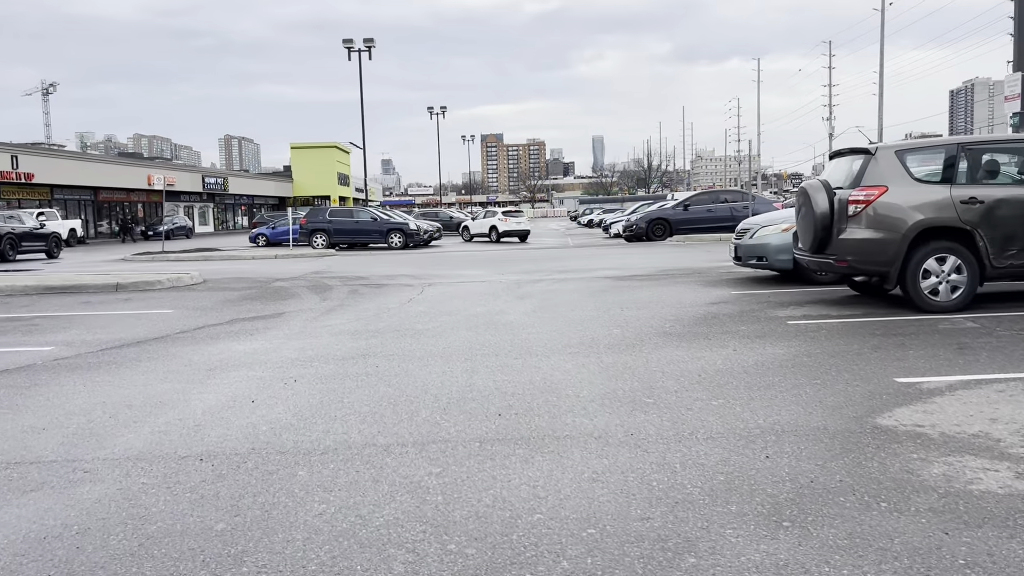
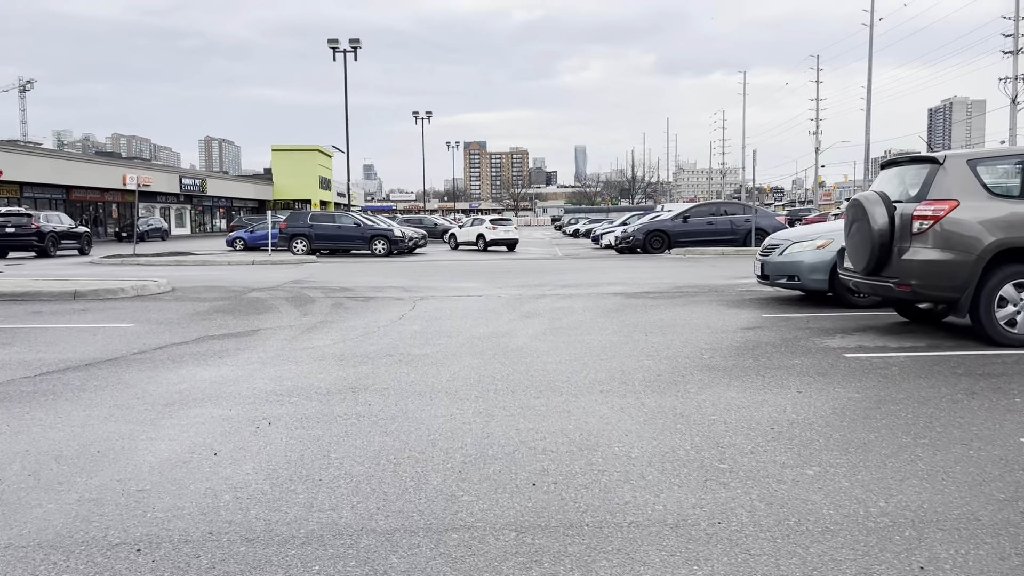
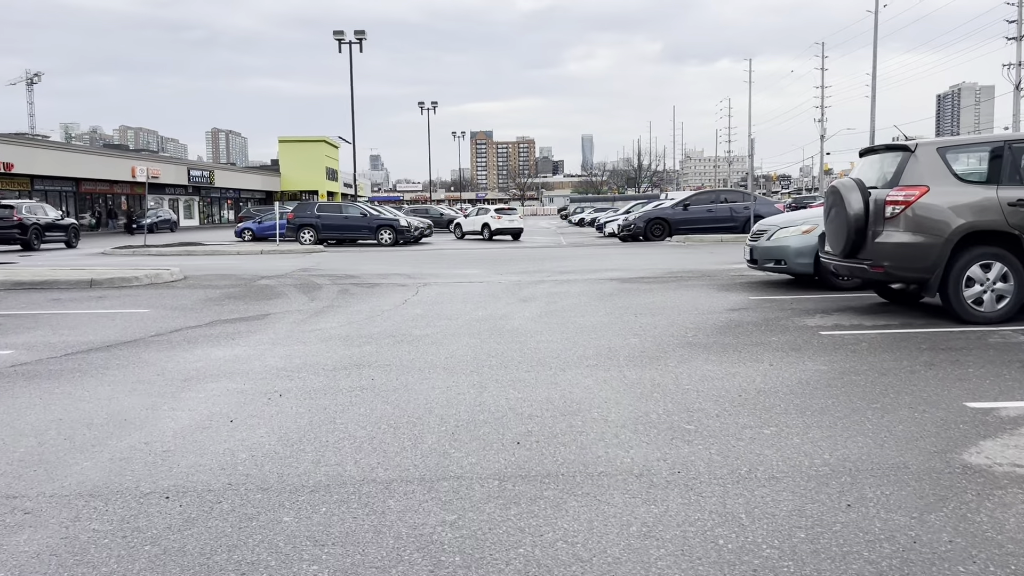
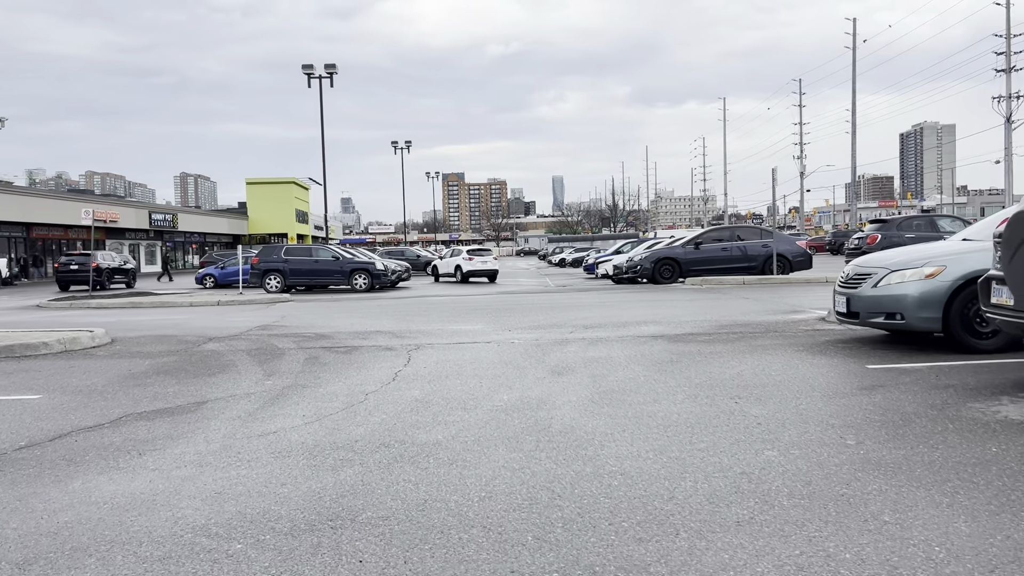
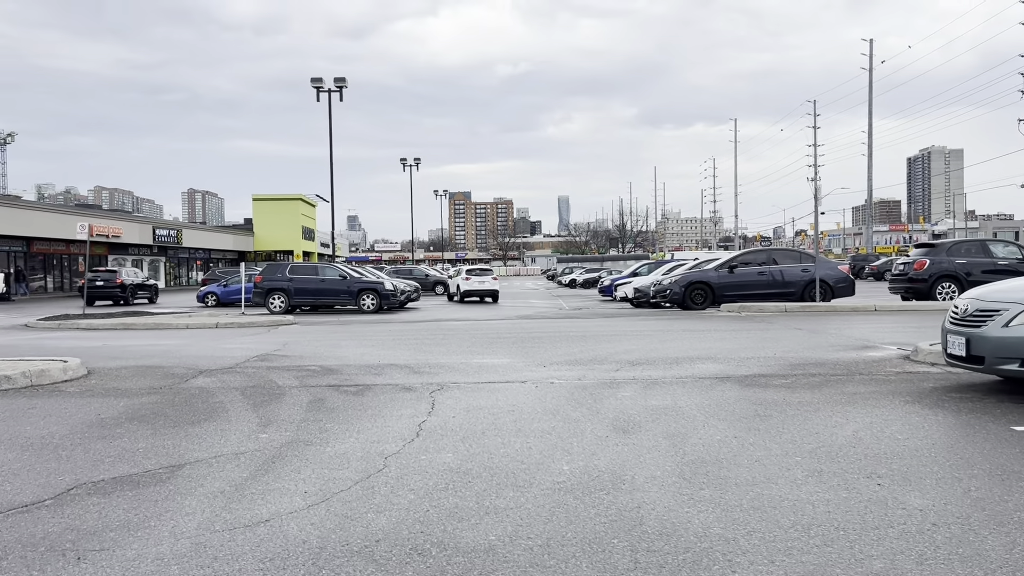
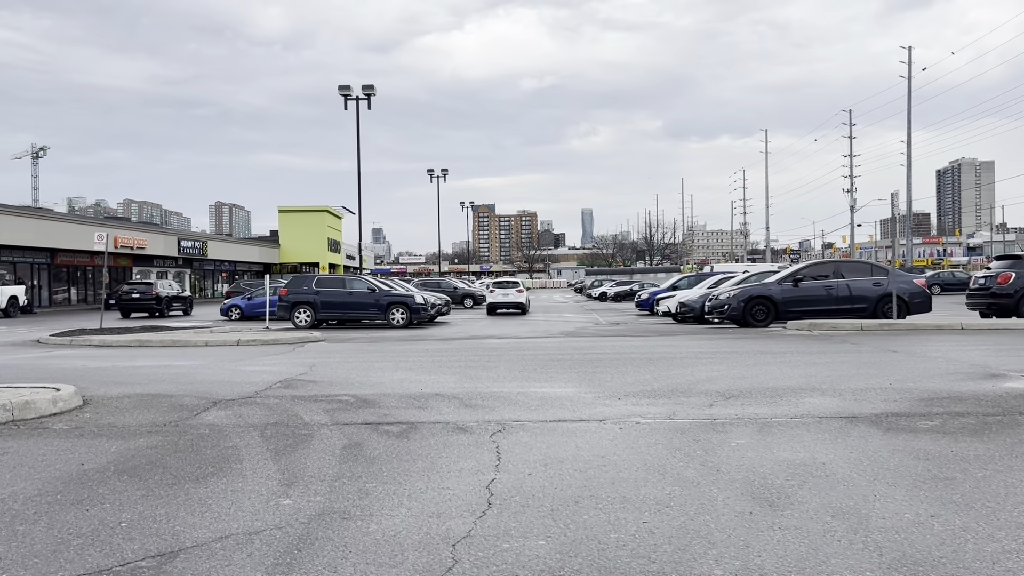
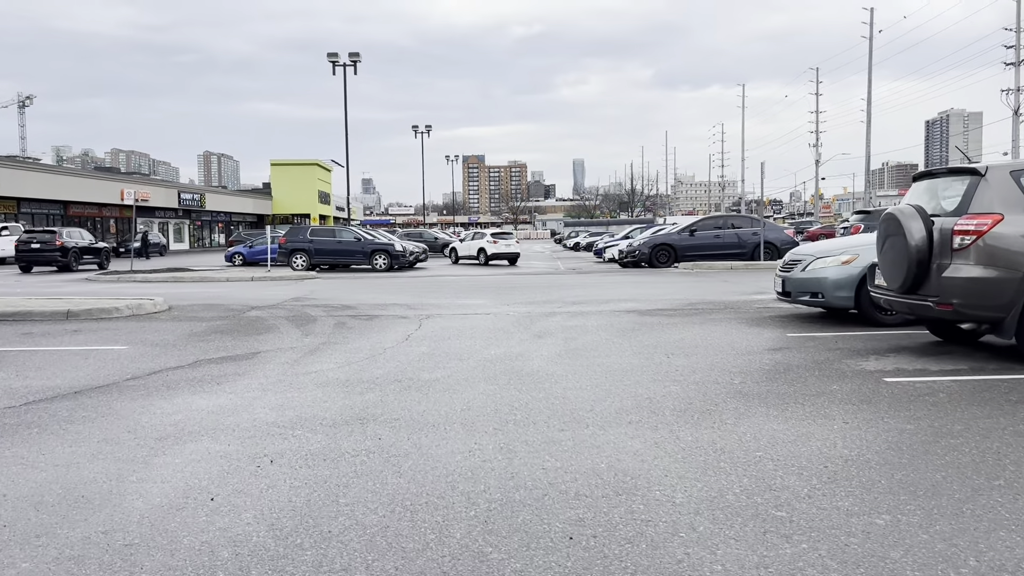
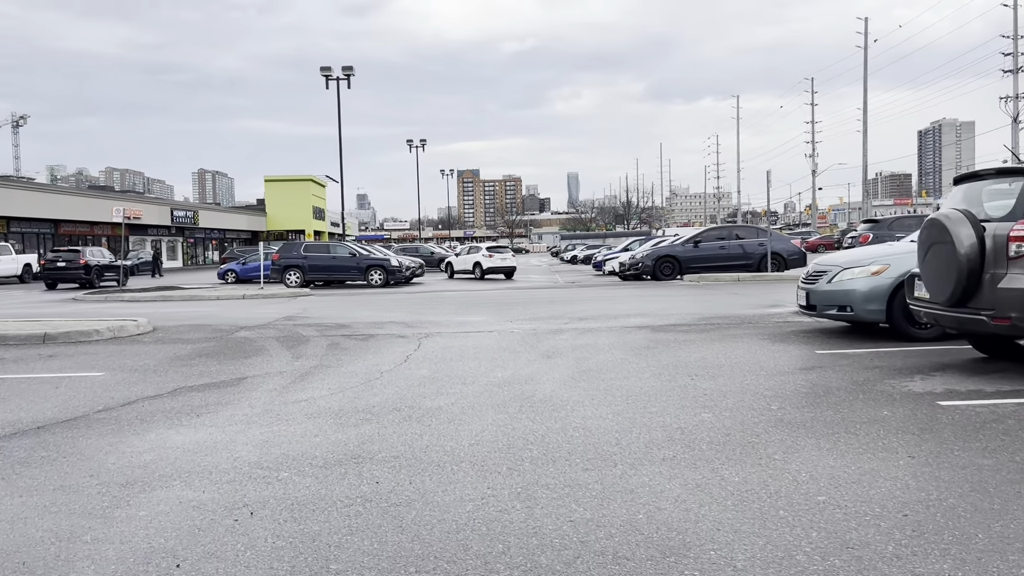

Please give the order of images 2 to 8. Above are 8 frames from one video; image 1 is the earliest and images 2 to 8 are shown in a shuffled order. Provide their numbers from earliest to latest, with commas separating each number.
3, 2, 7, 8, 4, 5, 6
